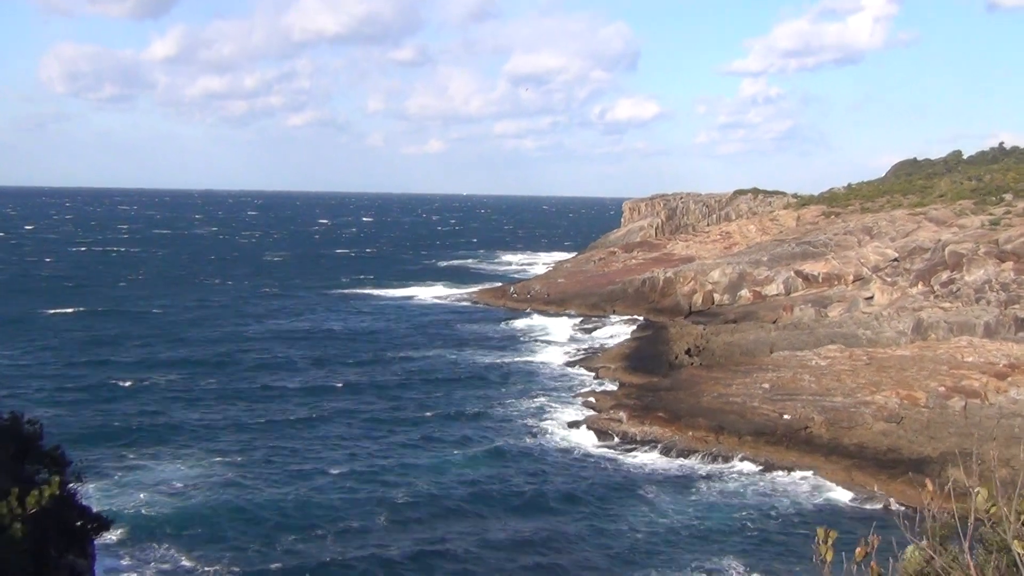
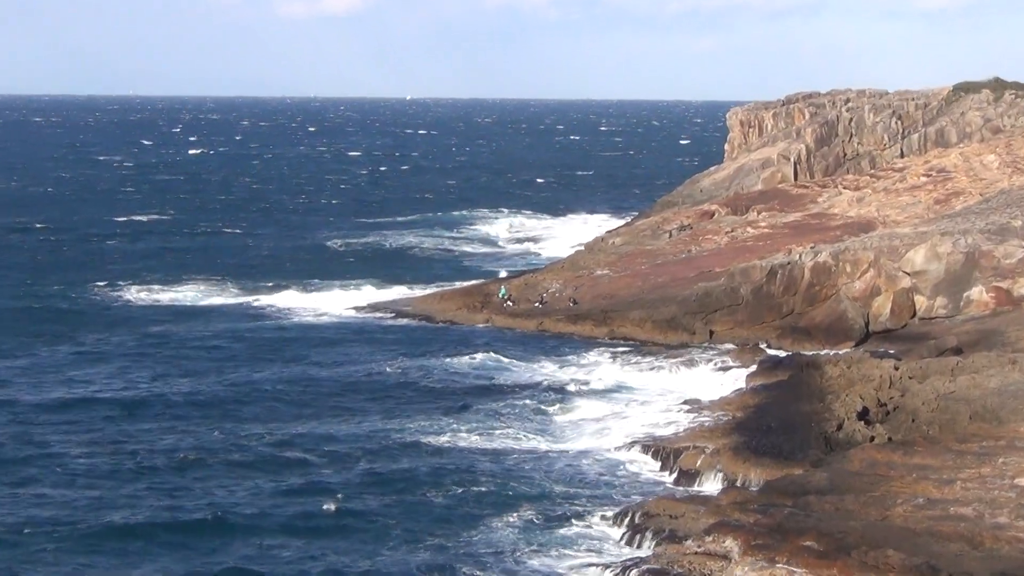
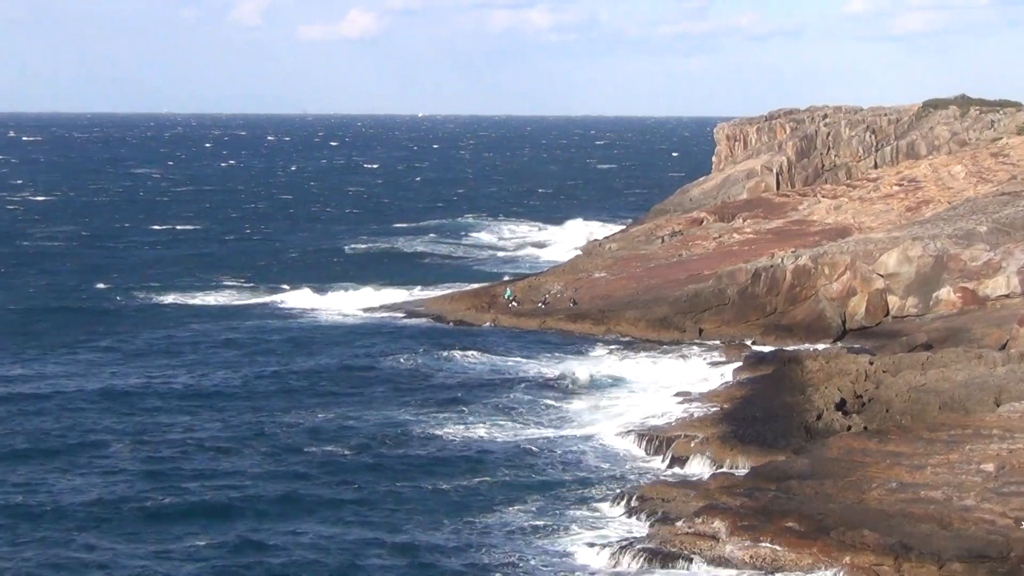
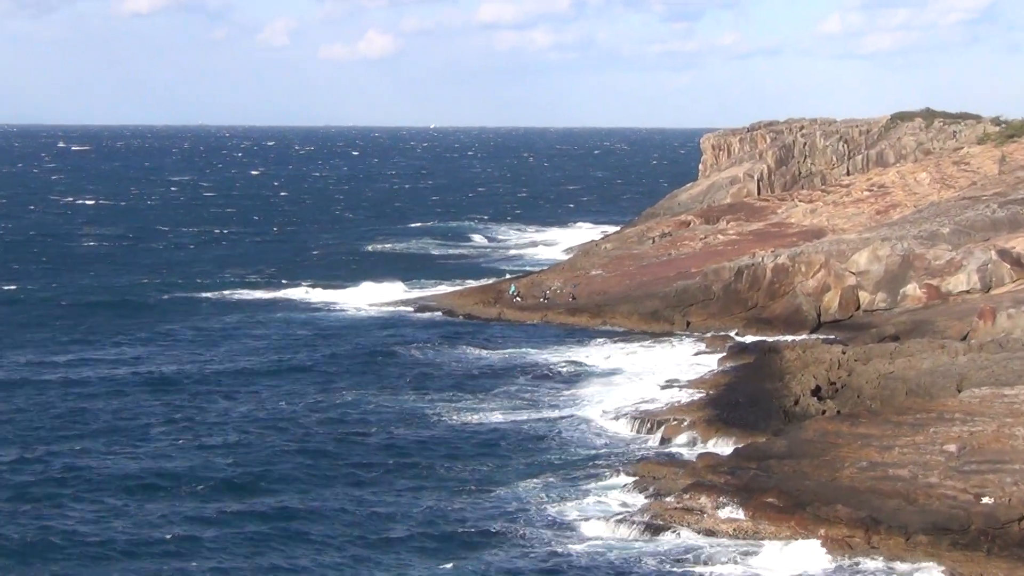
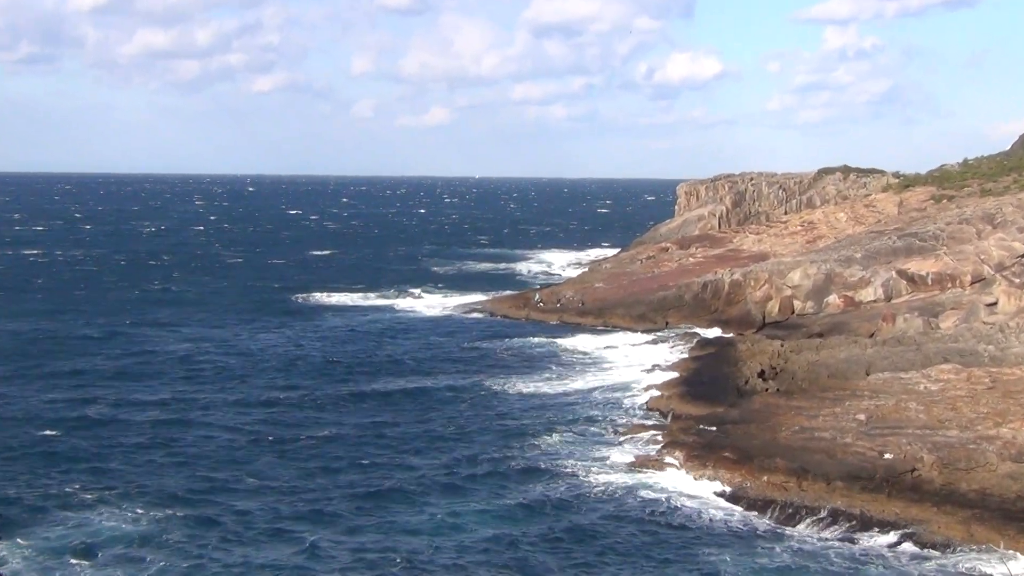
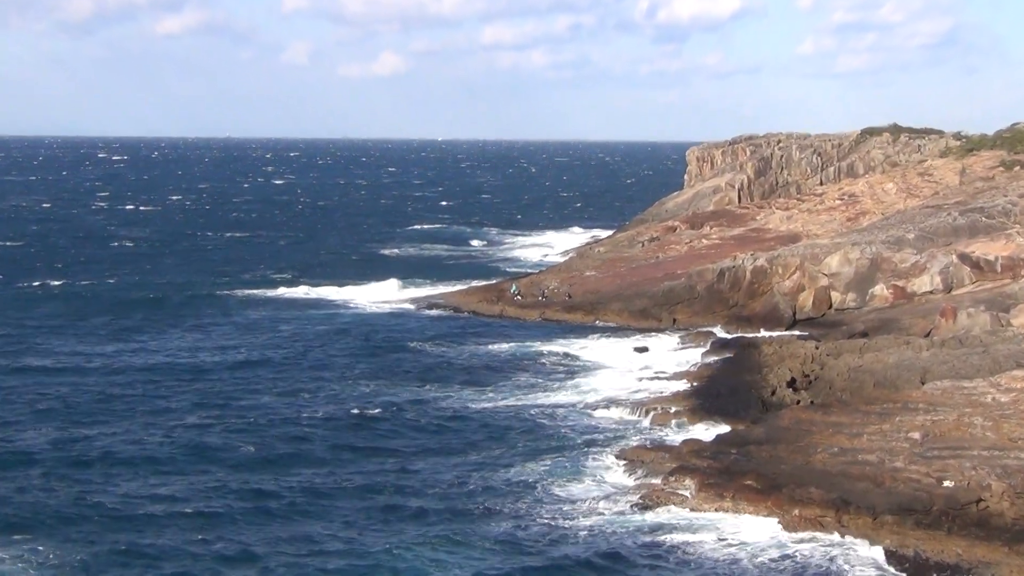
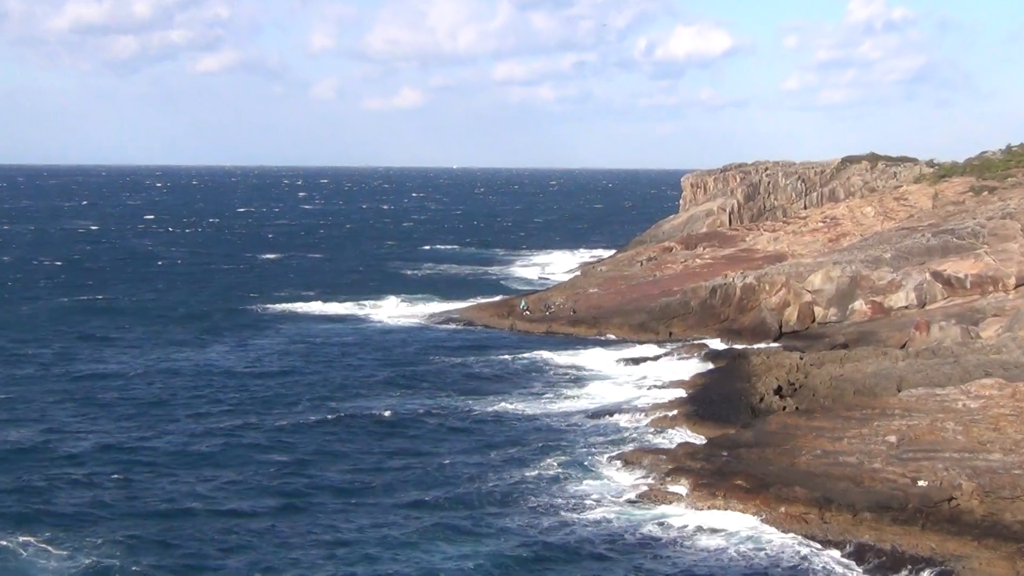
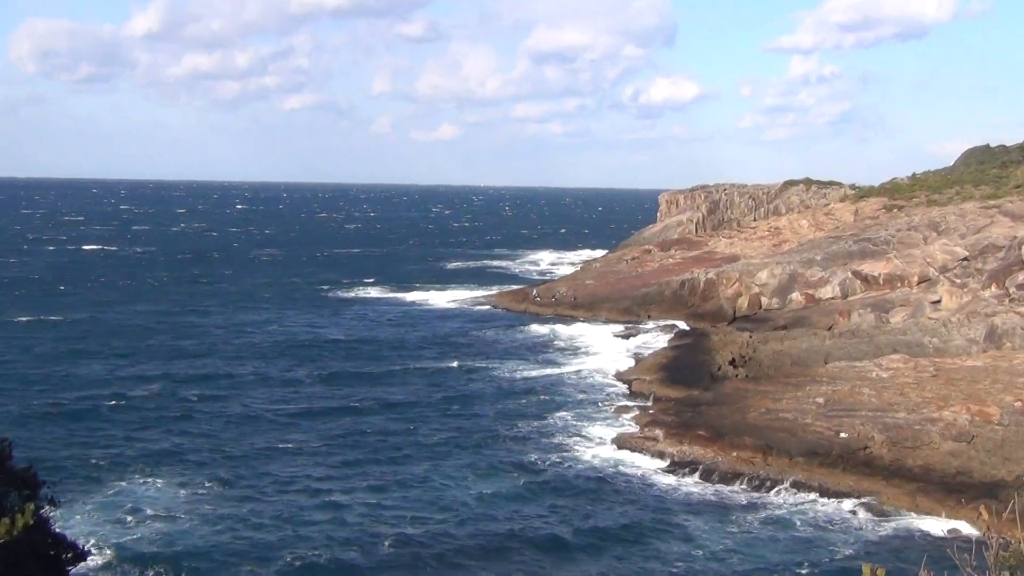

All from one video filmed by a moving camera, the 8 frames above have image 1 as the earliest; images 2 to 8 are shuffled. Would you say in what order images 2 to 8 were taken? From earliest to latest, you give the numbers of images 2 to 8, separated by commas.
8, 5, 7, 6, 4, 3, 2
